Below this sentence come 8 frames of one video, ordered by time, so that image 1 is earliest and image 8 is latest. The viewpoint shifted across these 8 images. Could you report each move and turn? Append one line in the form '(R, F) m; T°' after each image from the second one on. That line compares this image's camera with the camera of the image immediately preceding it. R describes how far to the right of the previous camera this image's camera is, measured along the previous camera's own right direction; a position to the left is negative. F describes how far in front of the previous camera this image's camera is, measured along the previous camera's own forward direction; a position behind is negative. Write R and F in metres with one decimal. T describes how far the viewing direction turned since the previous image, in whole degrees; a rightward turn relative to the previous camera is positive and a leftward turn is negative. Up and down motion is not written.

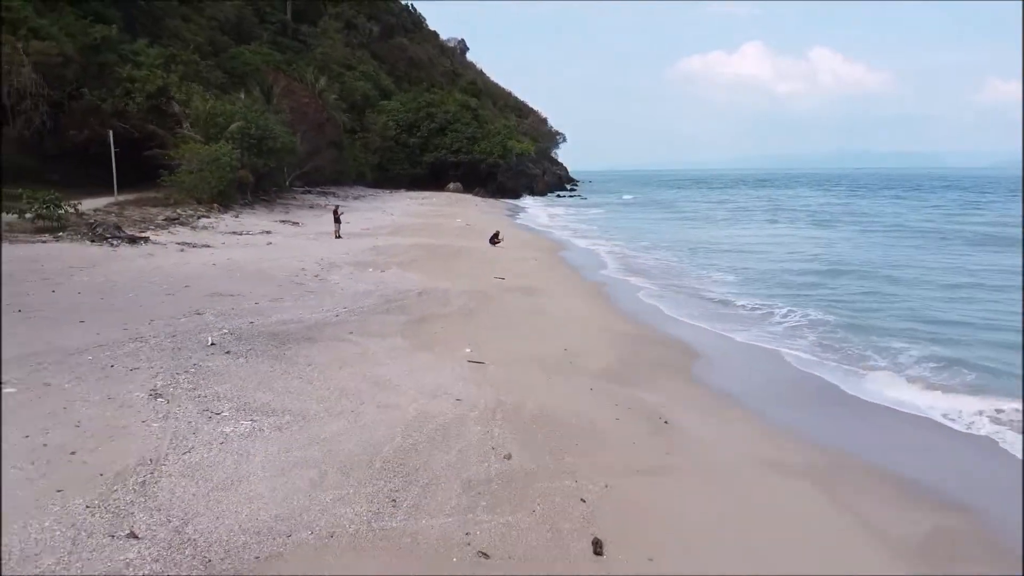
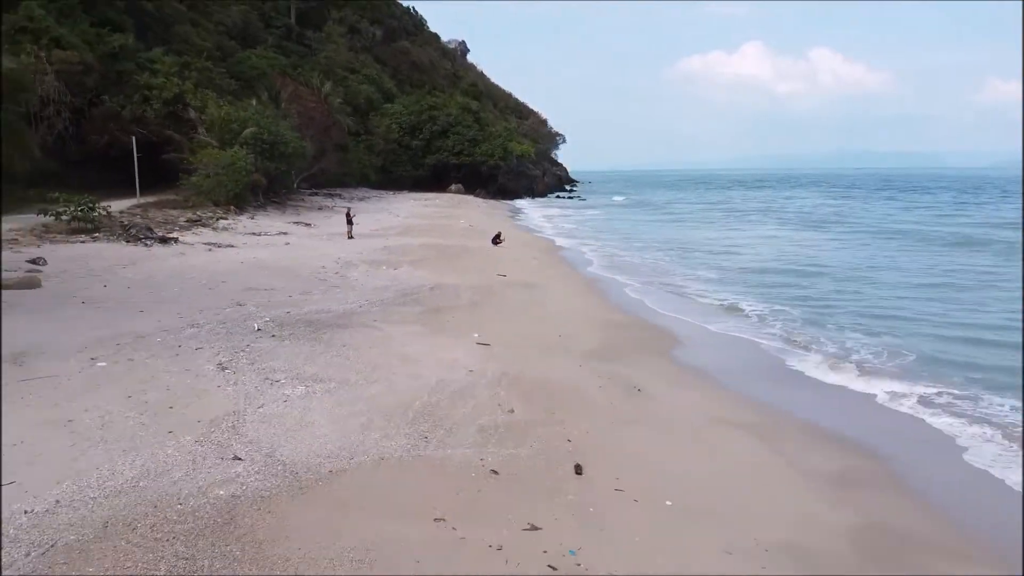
(0.0, -0.8) m; 0°
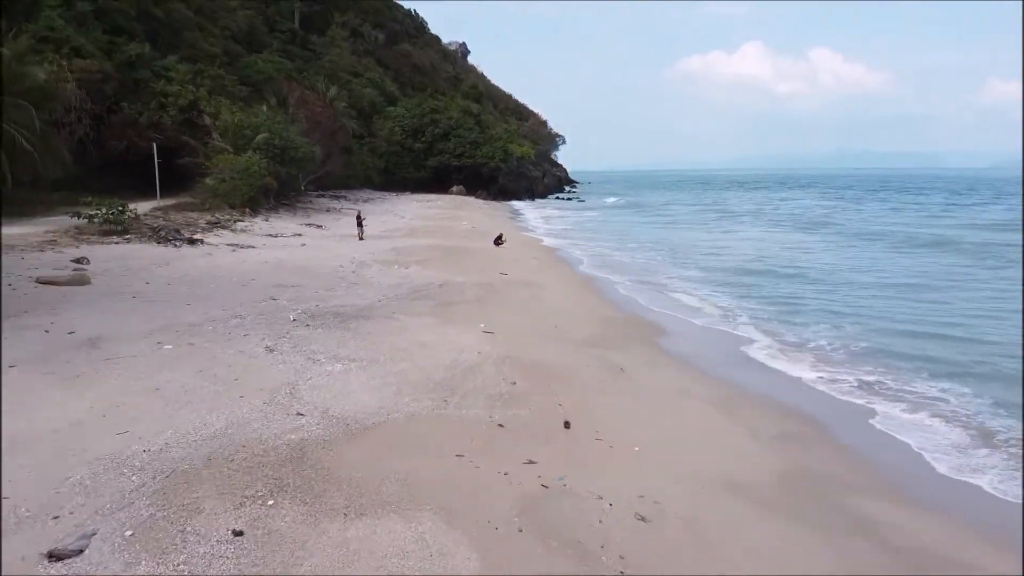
(0.0, -0.9) m; 0°
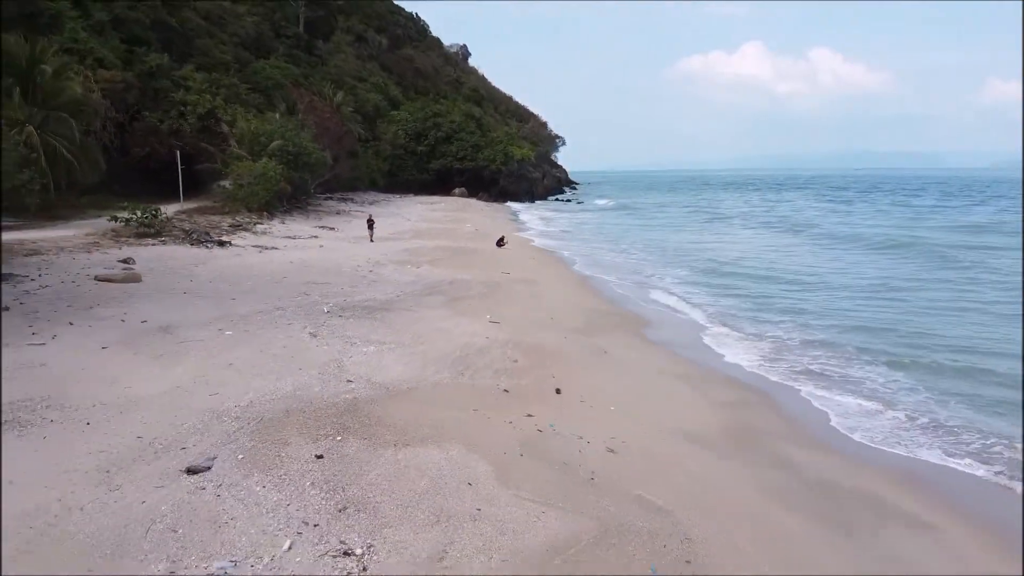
(-0.1, -1.1) m; 0°
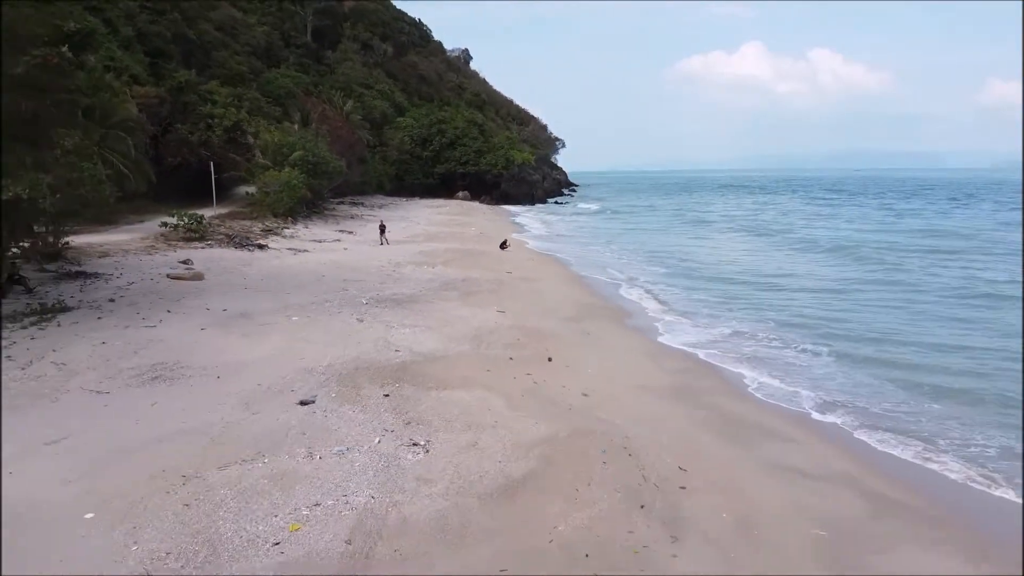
(-0.1, -1.9) m; 0°
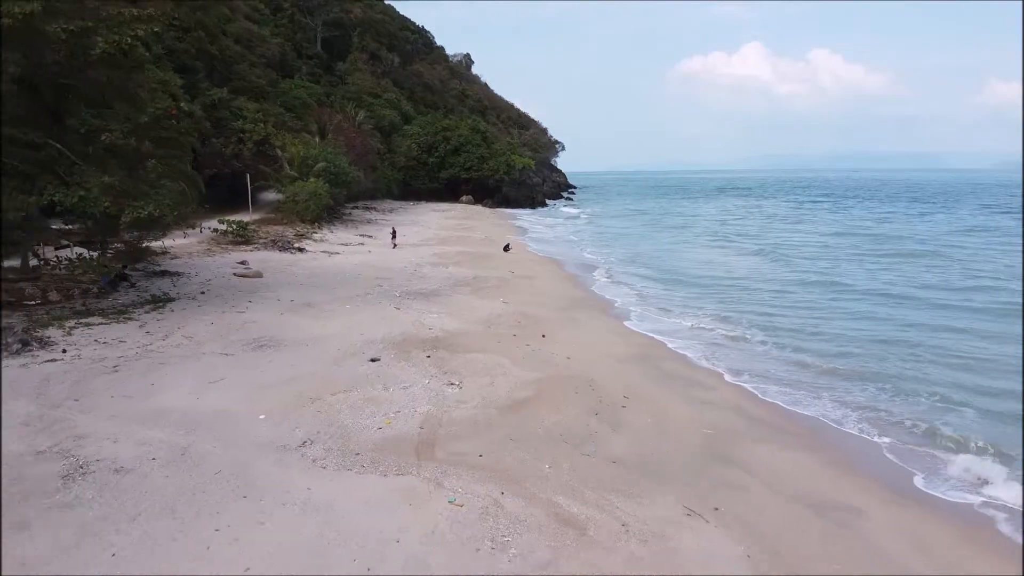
(-0.1, -2.6) m; 0°
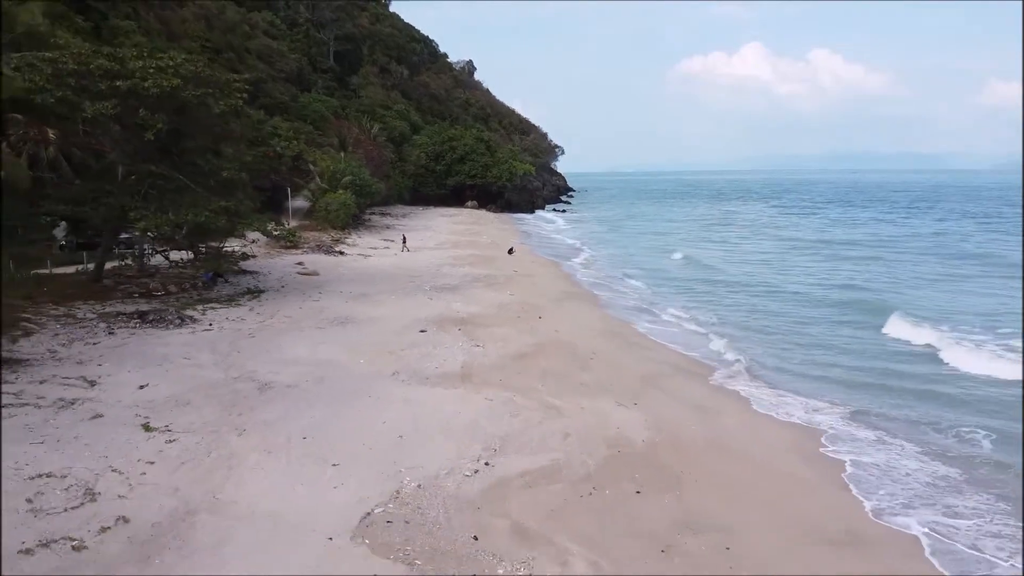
(-0.3, -3.8) m; 0°
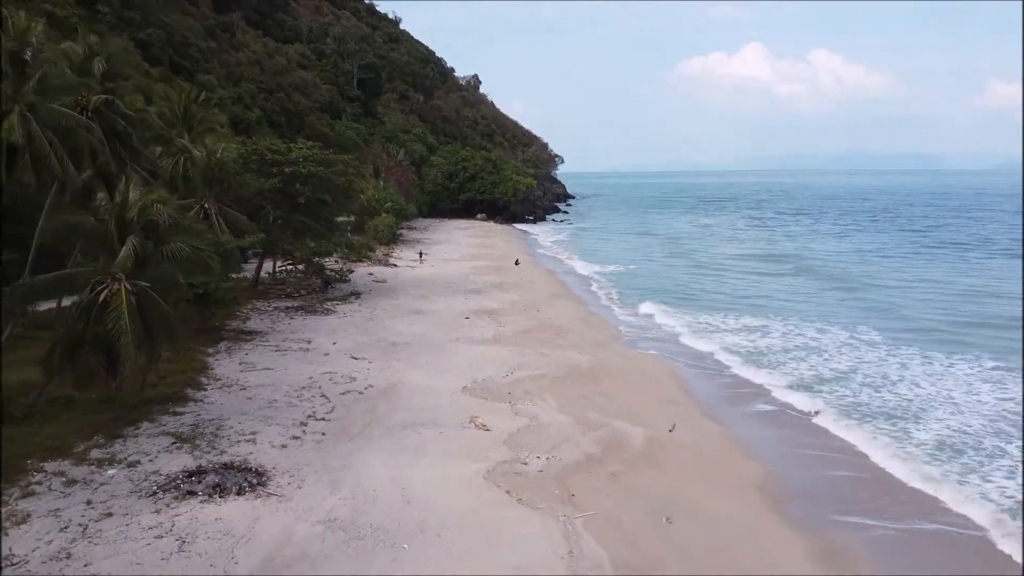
(-0.8, -8.9) m; 0°
